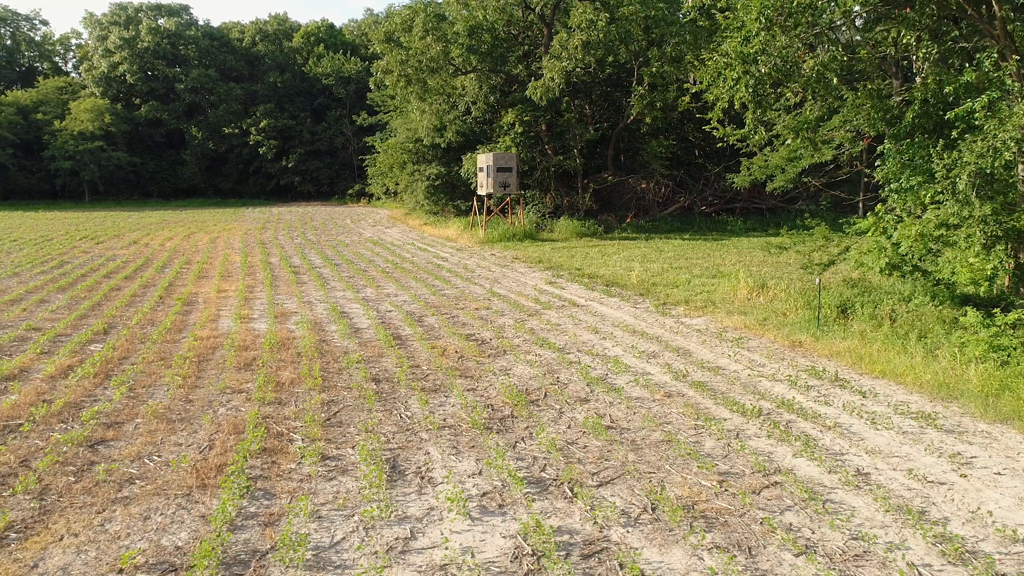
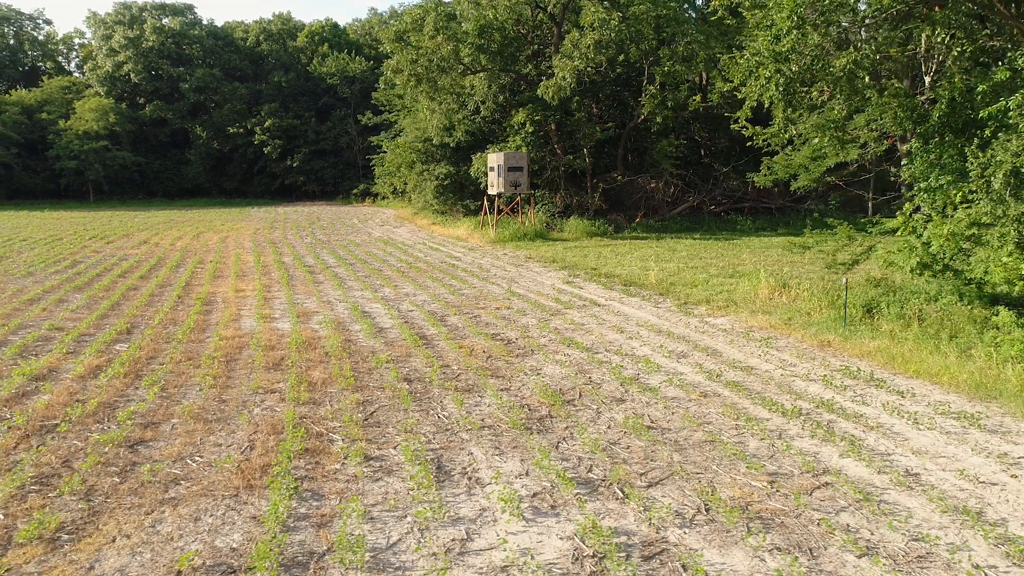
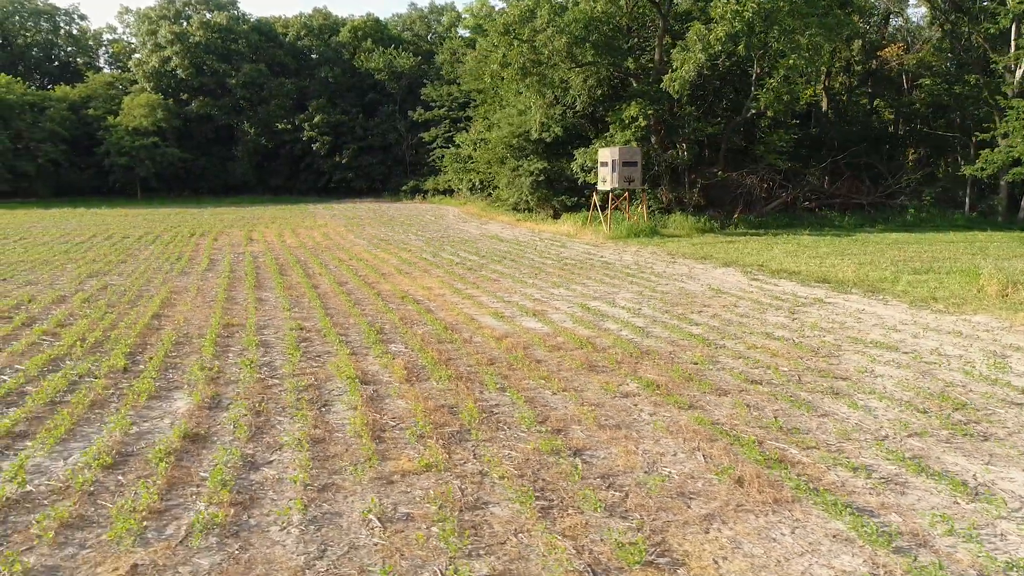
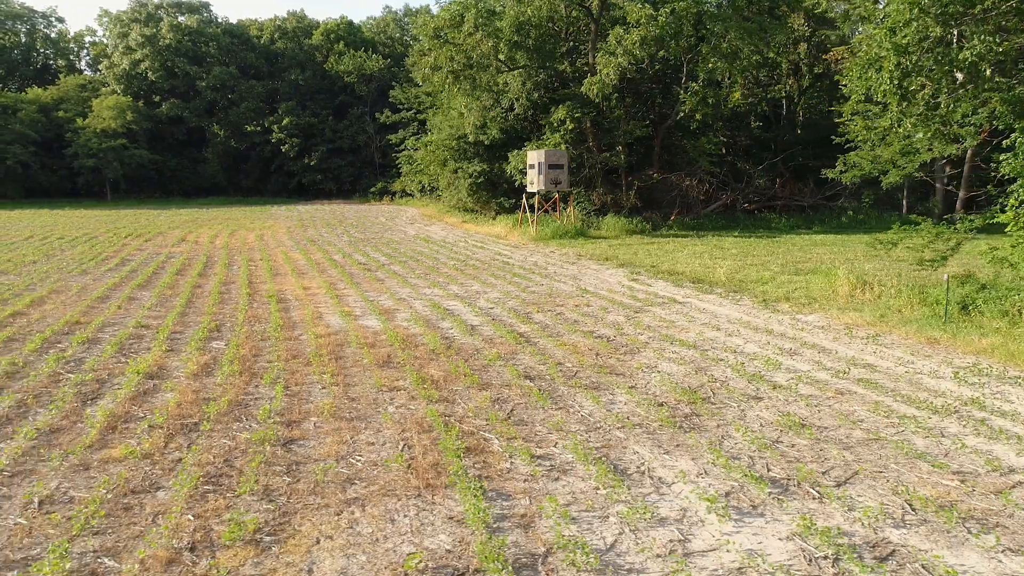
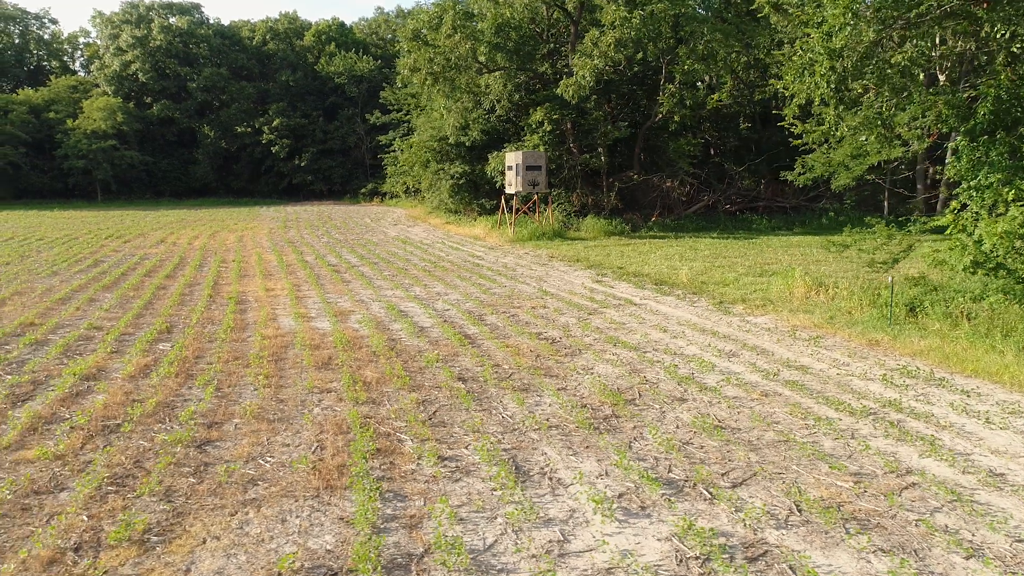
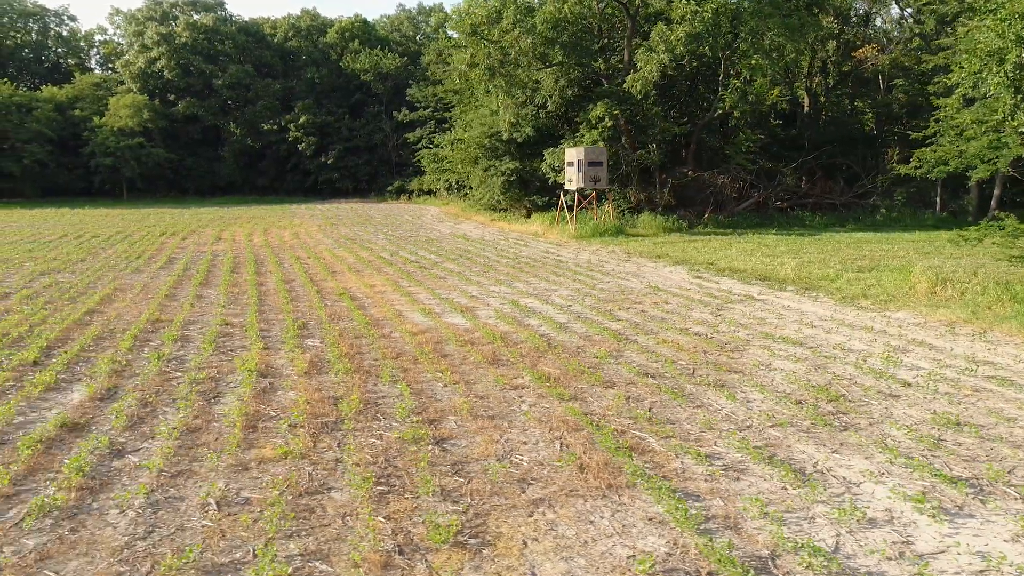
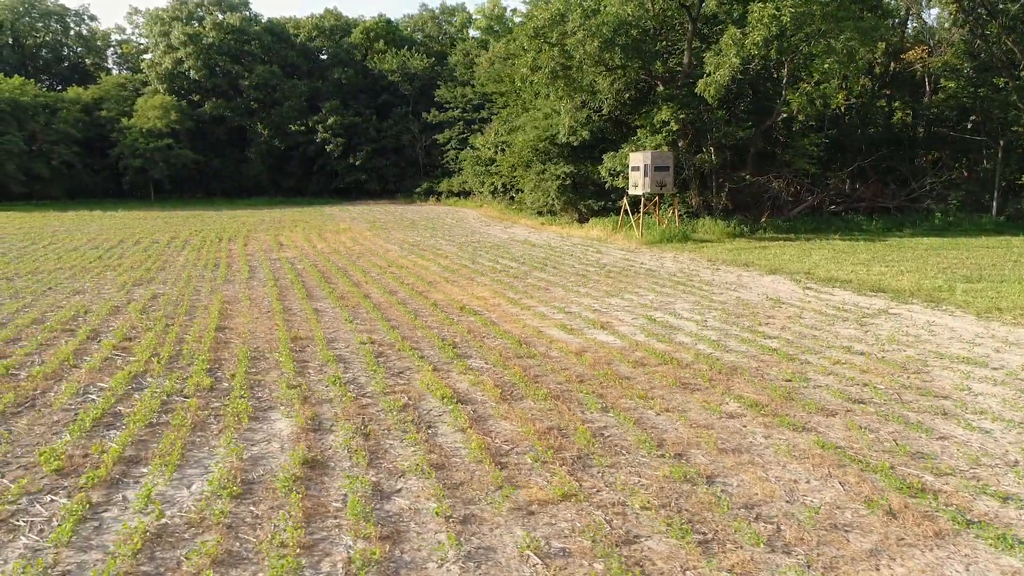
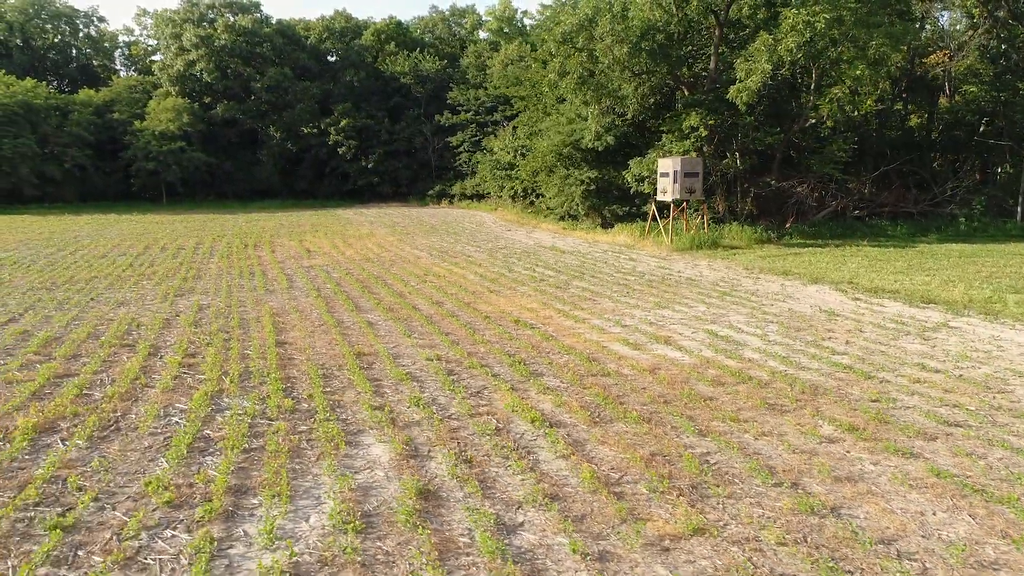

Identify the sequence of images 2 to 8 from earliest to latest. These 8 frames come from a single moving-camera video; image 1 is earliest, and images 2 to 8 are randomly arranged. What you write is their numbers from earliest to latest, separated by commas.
2, 5, 4, 6, 3, 7, 8
